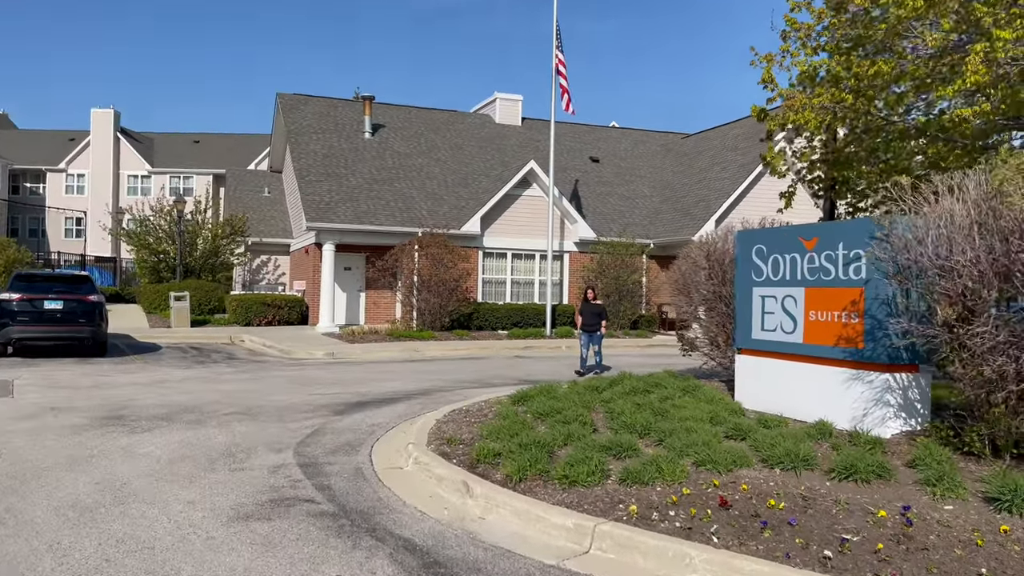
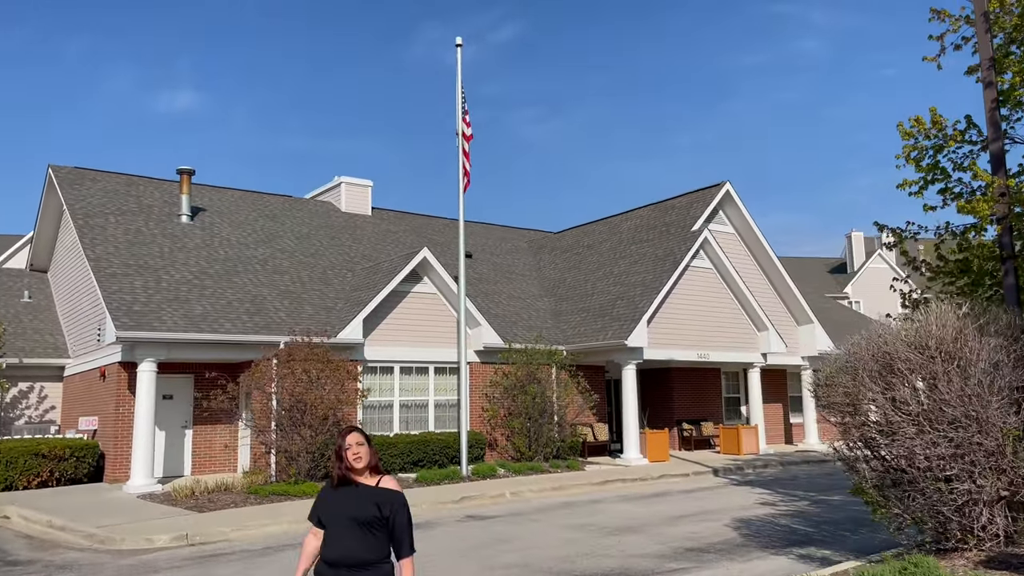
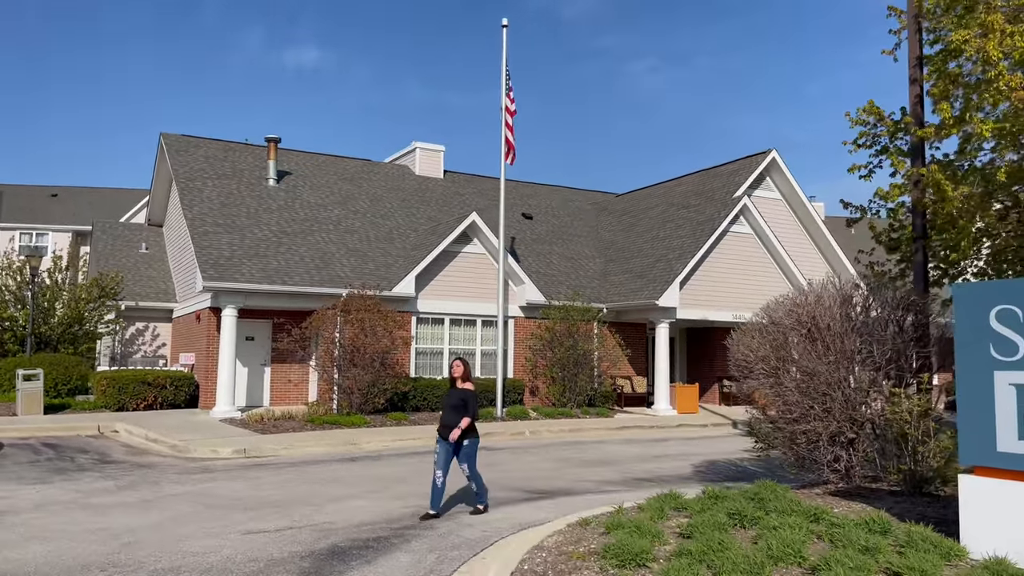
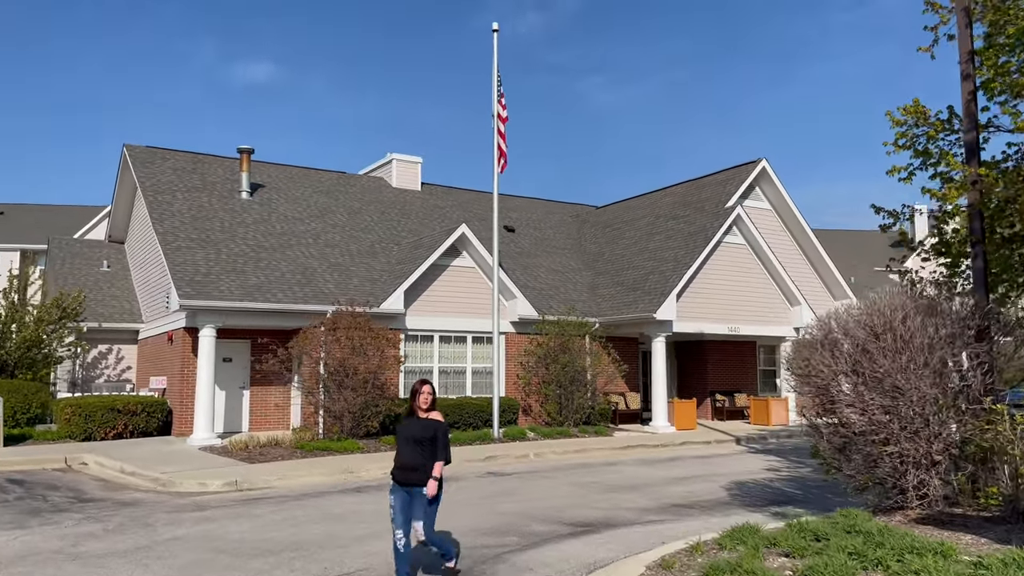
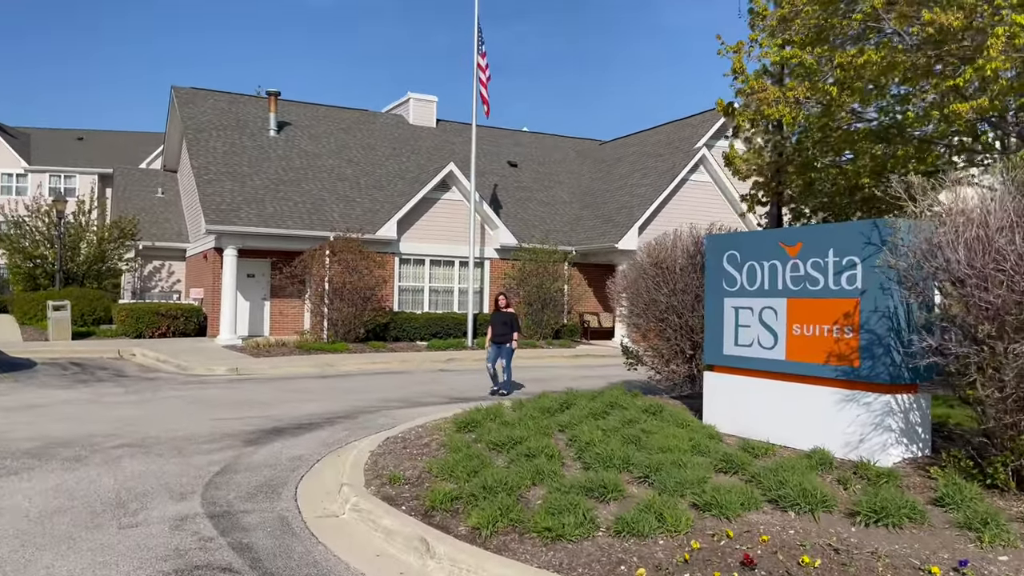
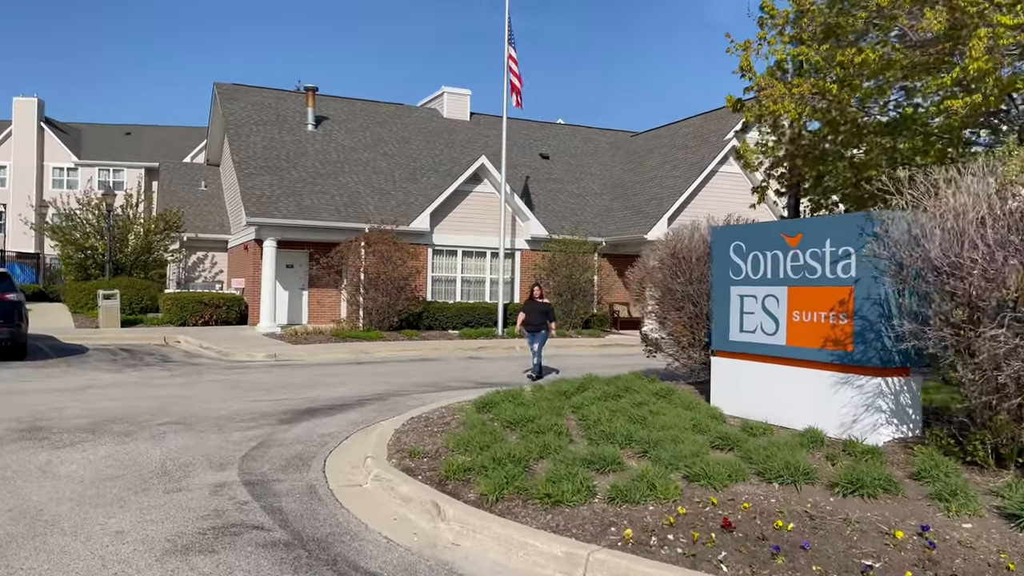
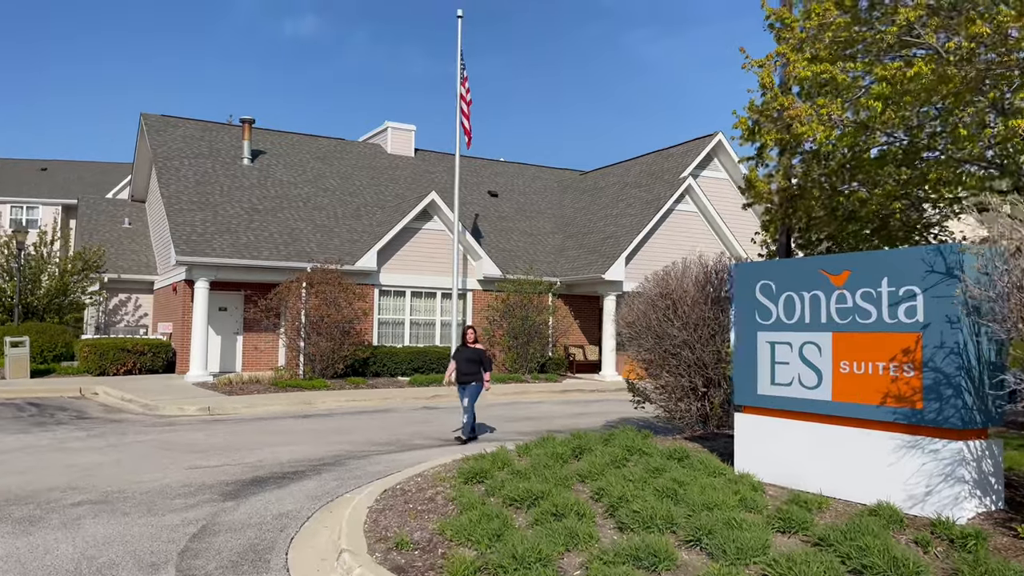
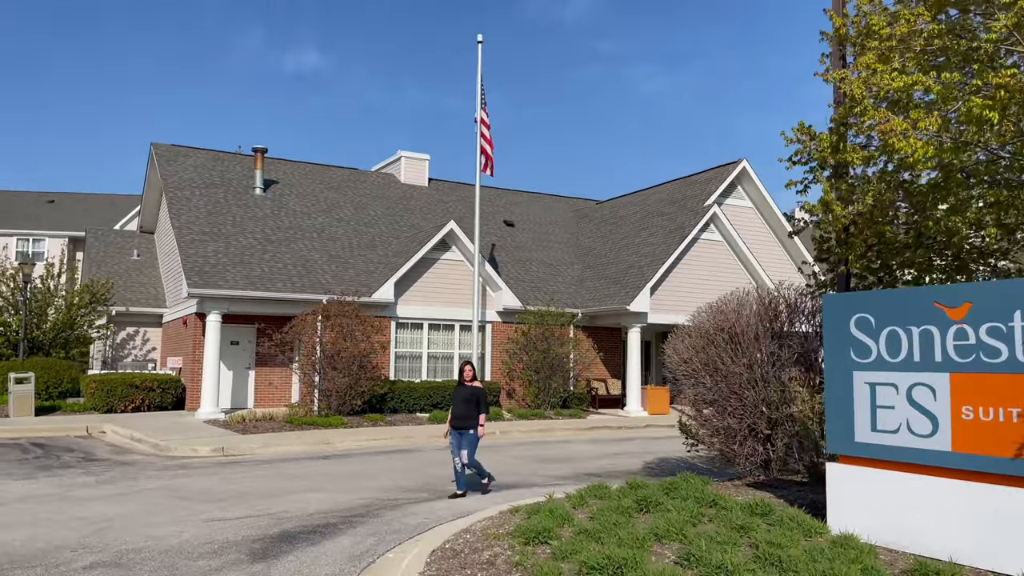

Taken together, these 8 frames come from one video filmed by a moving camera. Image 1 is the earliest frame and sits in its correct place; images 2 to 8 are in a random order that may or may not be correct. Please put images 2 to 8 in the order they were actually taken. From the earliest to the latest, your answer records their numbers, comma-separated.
6, 5, 7, 8, 3, 4, 2
